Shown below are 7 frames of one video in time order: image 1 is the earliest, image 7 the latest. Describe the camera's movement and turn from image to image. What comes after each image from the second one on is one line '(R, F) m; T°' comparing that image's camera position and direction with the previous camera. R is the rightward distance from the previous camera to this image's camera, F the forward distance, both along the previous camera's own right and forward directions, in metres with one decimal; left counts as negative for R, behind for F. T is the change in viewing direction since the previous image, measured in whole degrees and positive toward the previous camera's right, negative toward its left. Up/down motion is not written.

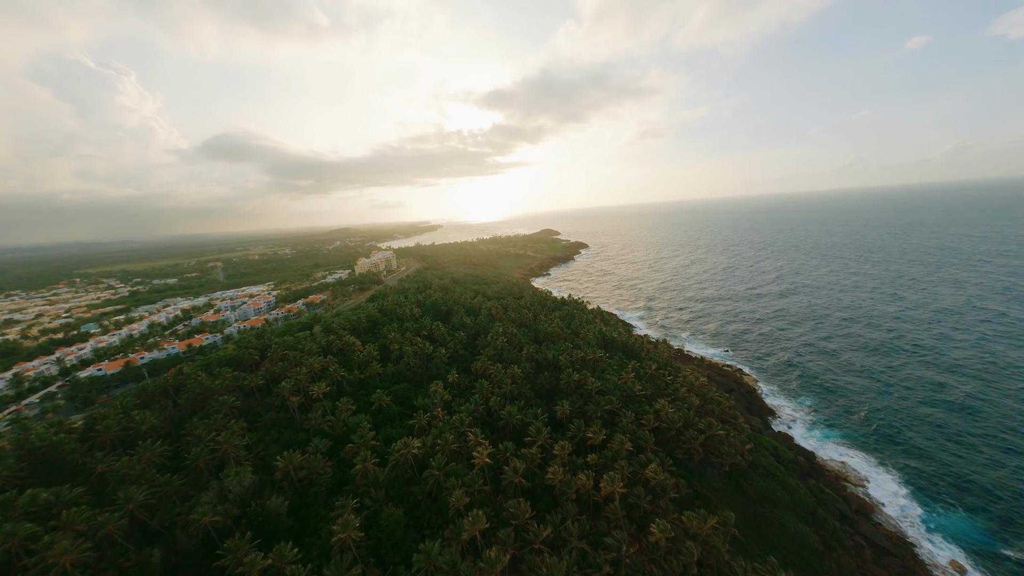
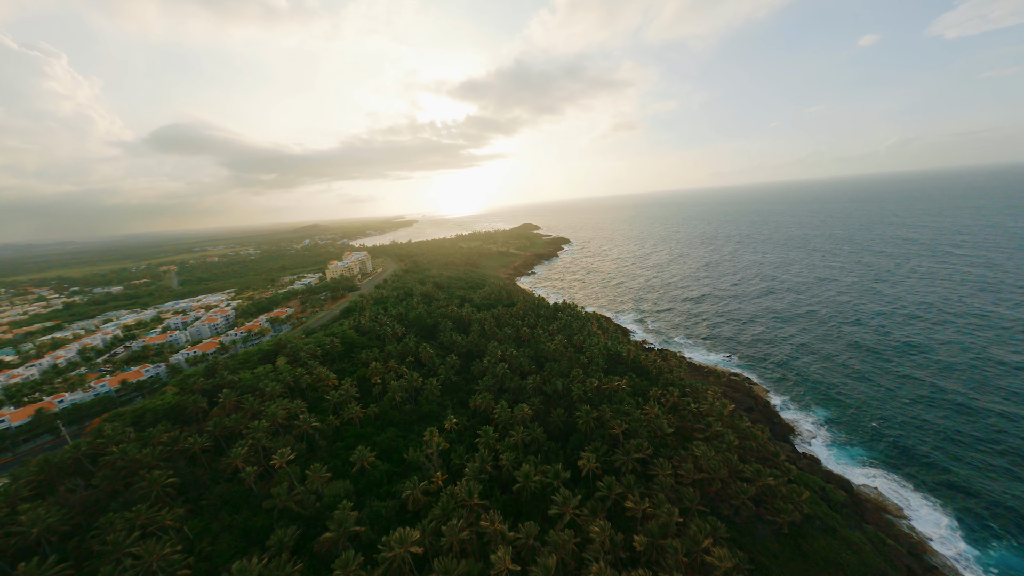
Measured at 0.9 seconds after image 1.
(-3.1, +7.2) m; +4°
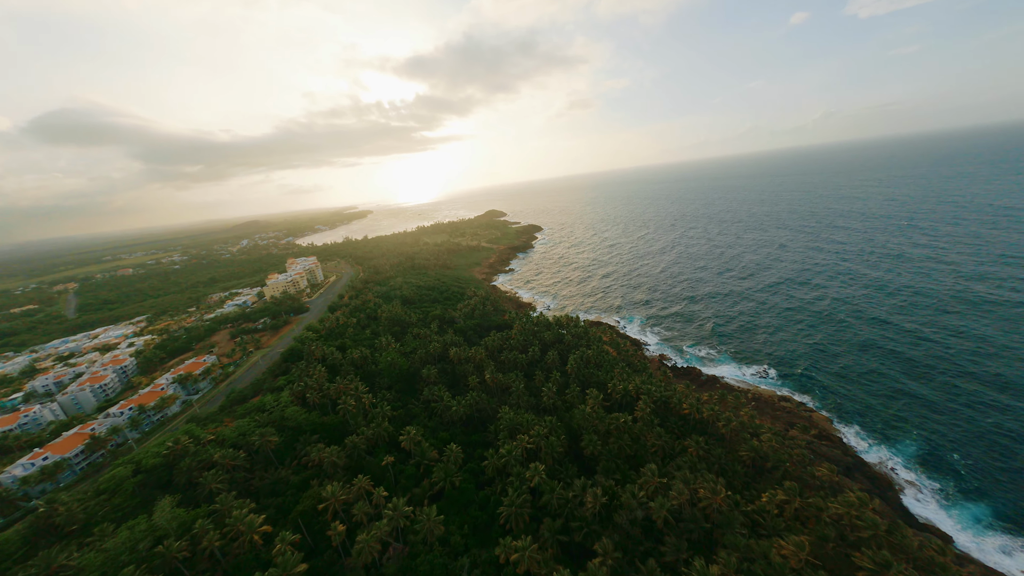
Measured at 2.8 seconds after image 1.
(-5.8, +17.8) m; +6°
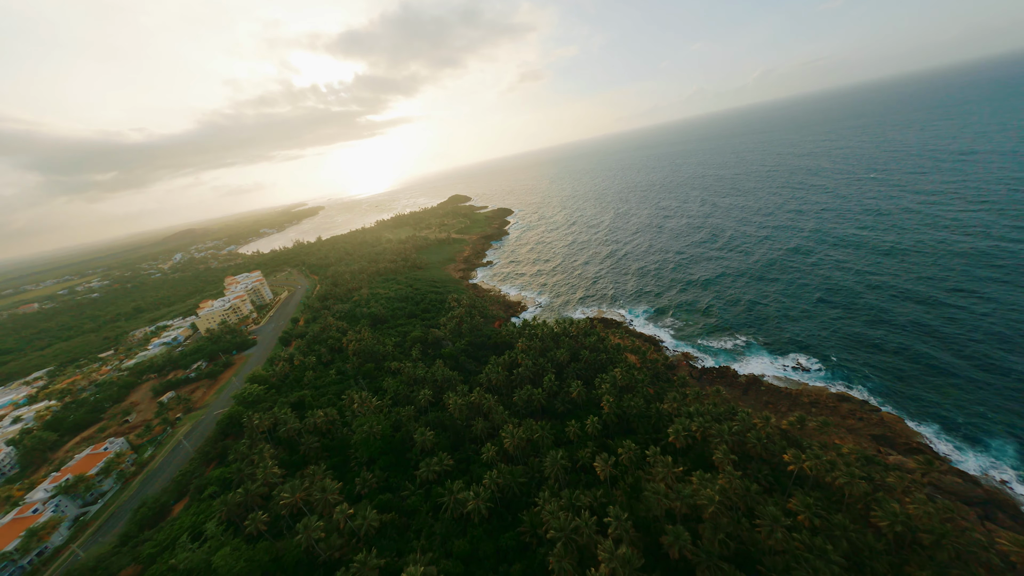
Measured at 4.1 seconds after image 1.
(-4.4, +14.2) m; +5°
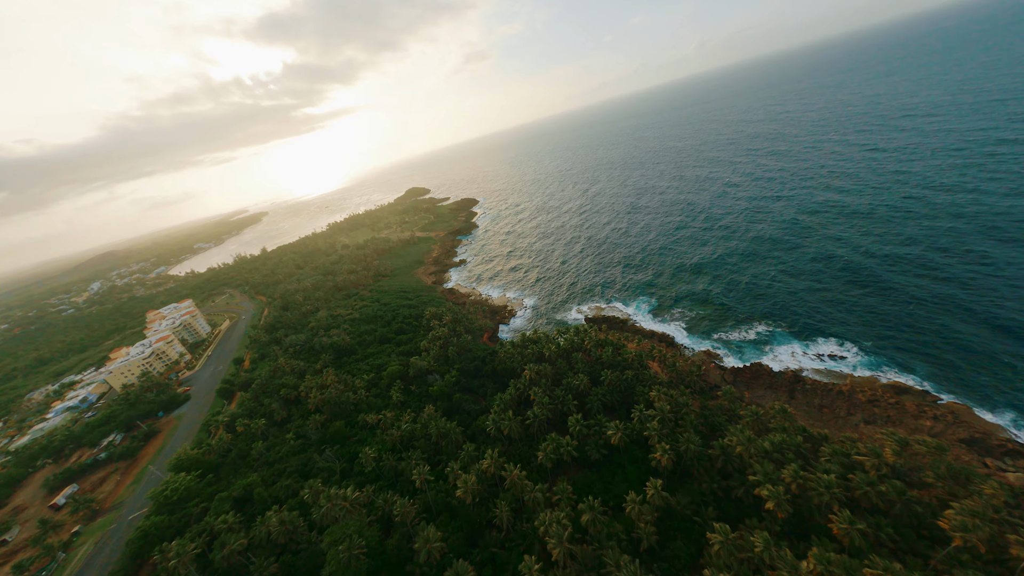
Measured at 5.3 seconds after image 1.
(-3.9, +12.0) m; +5°
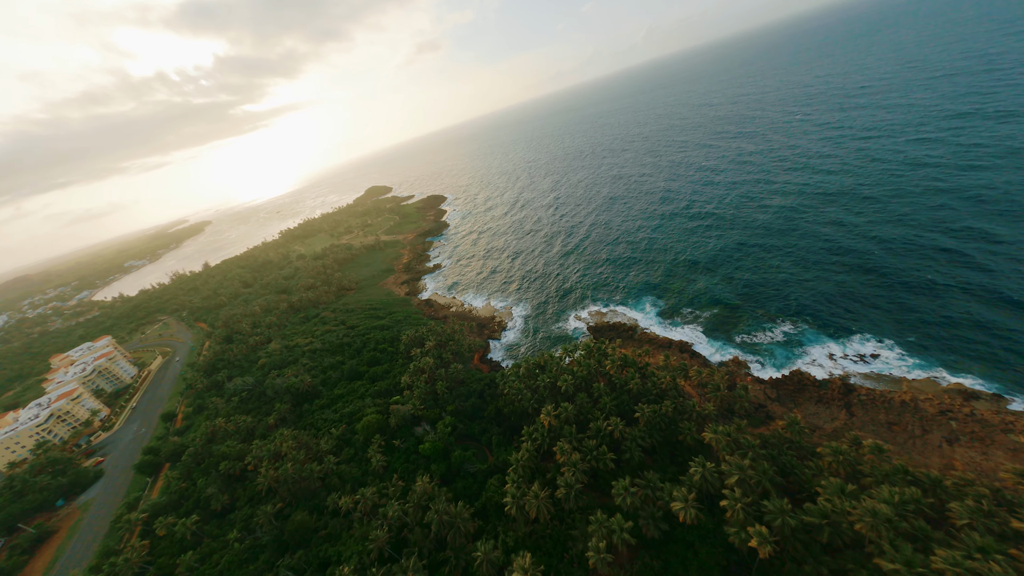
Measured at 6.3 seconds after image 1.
(-3.7, +10.9) m; +5°
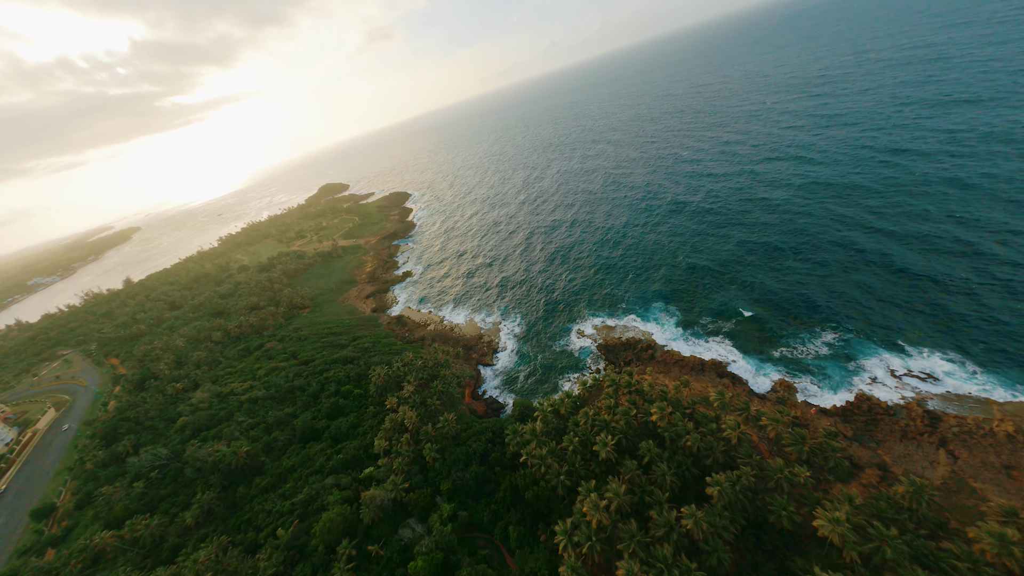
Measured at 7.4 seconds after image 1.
(-4.2, +12.4) m; +5°
